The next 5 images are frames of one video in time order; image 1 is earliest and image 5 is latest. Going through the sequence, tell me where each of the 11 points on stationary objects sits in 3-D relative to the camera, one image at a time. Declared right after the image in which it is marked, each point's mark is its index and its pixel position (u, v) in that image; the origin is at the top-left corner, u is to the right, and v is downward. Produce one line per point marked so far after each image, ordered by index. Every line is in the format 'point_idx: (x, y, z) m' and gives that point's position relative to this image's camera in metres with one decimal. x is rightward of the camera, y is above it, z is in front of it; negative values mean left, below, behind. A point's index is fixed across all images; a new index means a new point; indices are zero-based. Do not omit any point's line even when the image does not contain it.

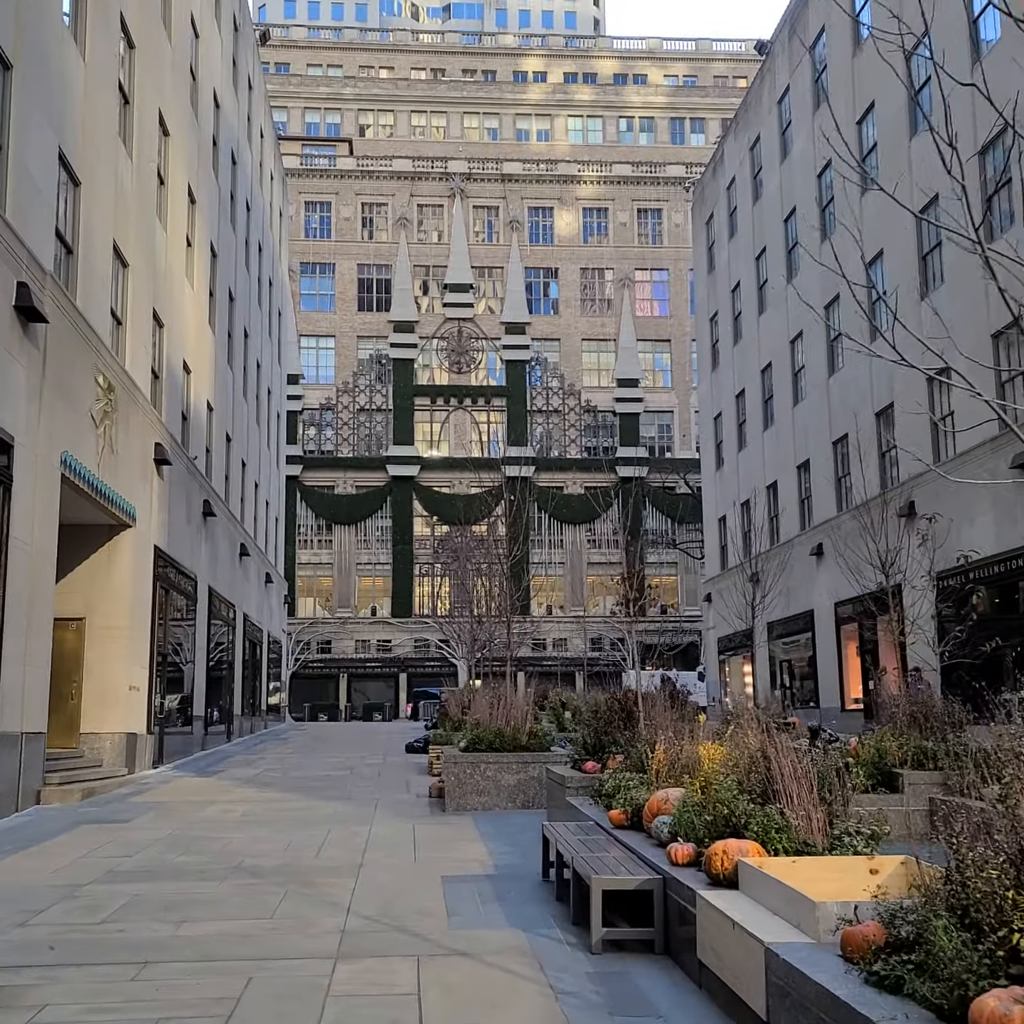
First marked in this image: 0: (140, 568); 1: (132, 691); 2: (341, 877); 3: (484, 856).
0: (-5.7, -0.9, +18.2) m
1: (-5.7, -2.7, +17.6) m
2: (-1.2, -2.6, +8.2) m
3: (-0.2, -2.7, +9.1) m
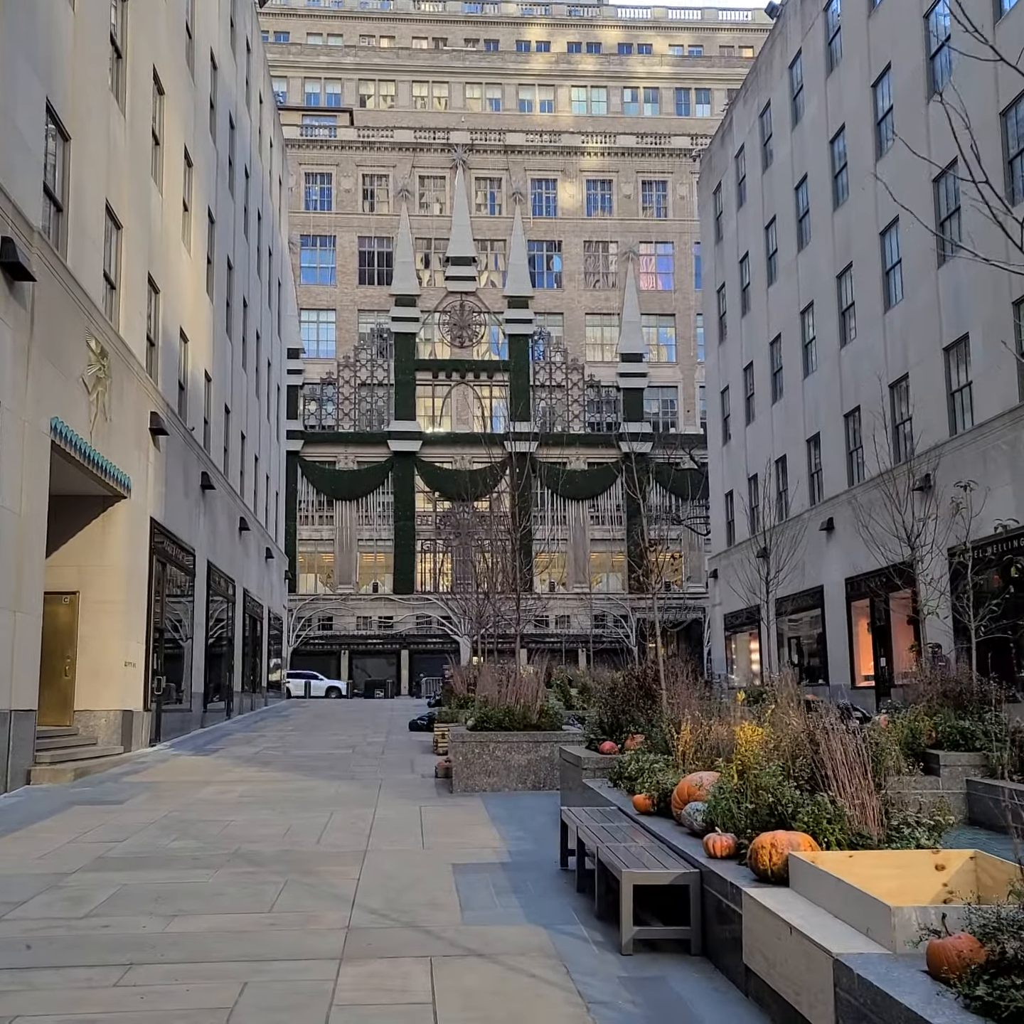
0: (-5.6, -0.4, +17.7) m
1: (-5.6, -2.2, +17.1) m
2: (-1.1, -2.3, +7.7) m
3: (-0.1, -2.4, +8.6) m
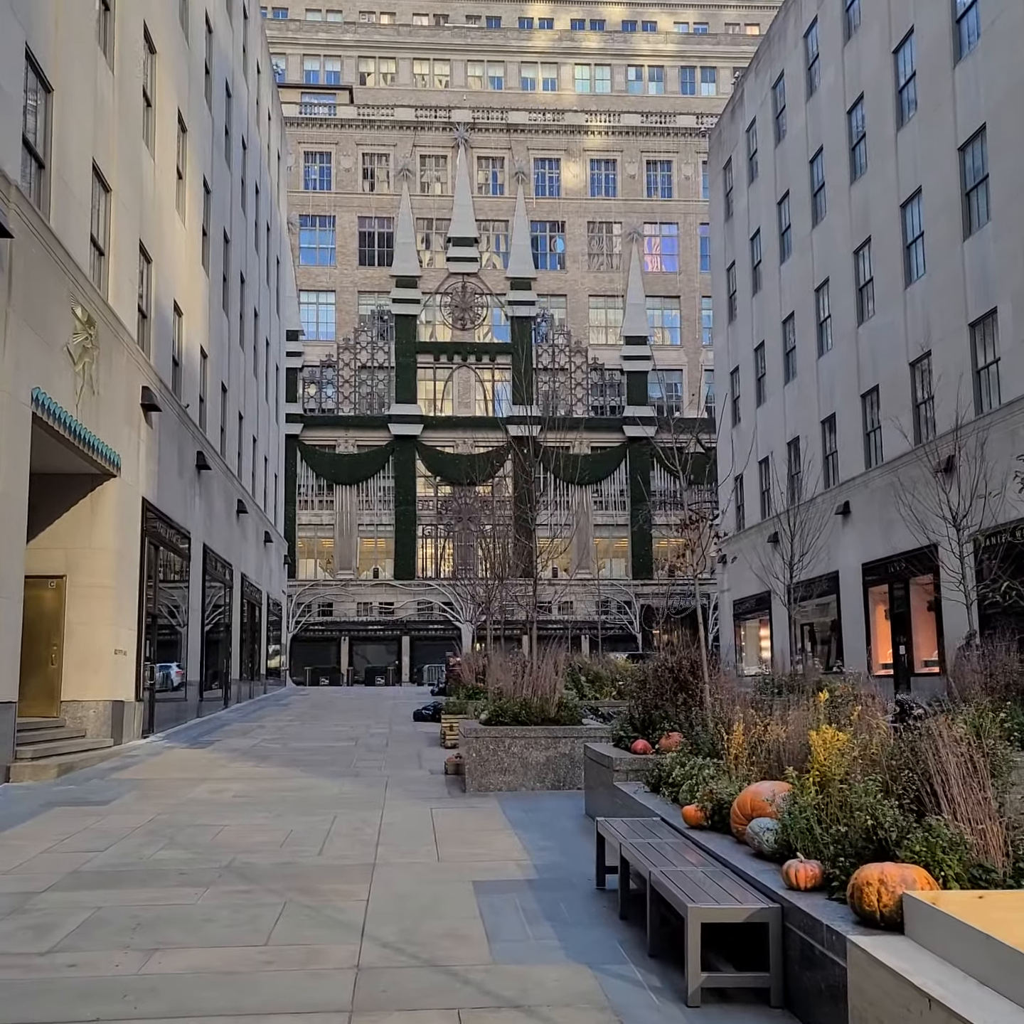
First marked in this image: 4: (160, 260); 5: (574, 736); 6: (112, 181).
0: (-5.5, -0.1, +16.8) m
1: (-5.4, -2.0, +16.2) m
2: (-0.9, -2.1, +6.8) m
3: (+0.1, -2.2, +7.7) m
4: (-6.0, +4.3, +20.0) m
5: (+0.6, -2.1, +11.1) m
6: (-5.6, +4.7, +16.6) m
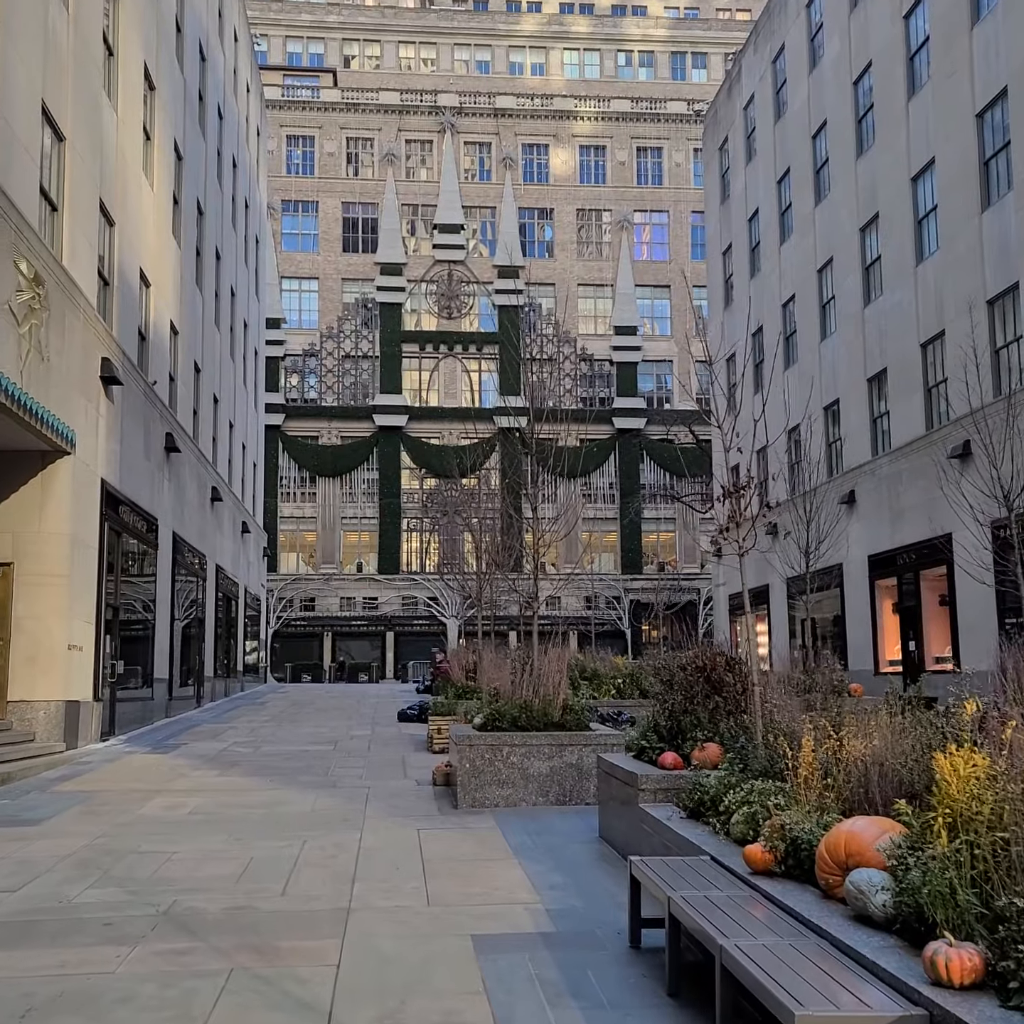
0: (-5.6, +0.1, +15.3) m
1: (-5.5, -1.7, +14.7) m
2: (-0.9, -2.0, +5.4) m
3: (+0.1, -2.0, +6.3) m
4: (-6.1, +4.5, +18.5) m
5: (+0.6, -1.9, +9.7) m
6: (-5.7, +4.9, +15.1) m
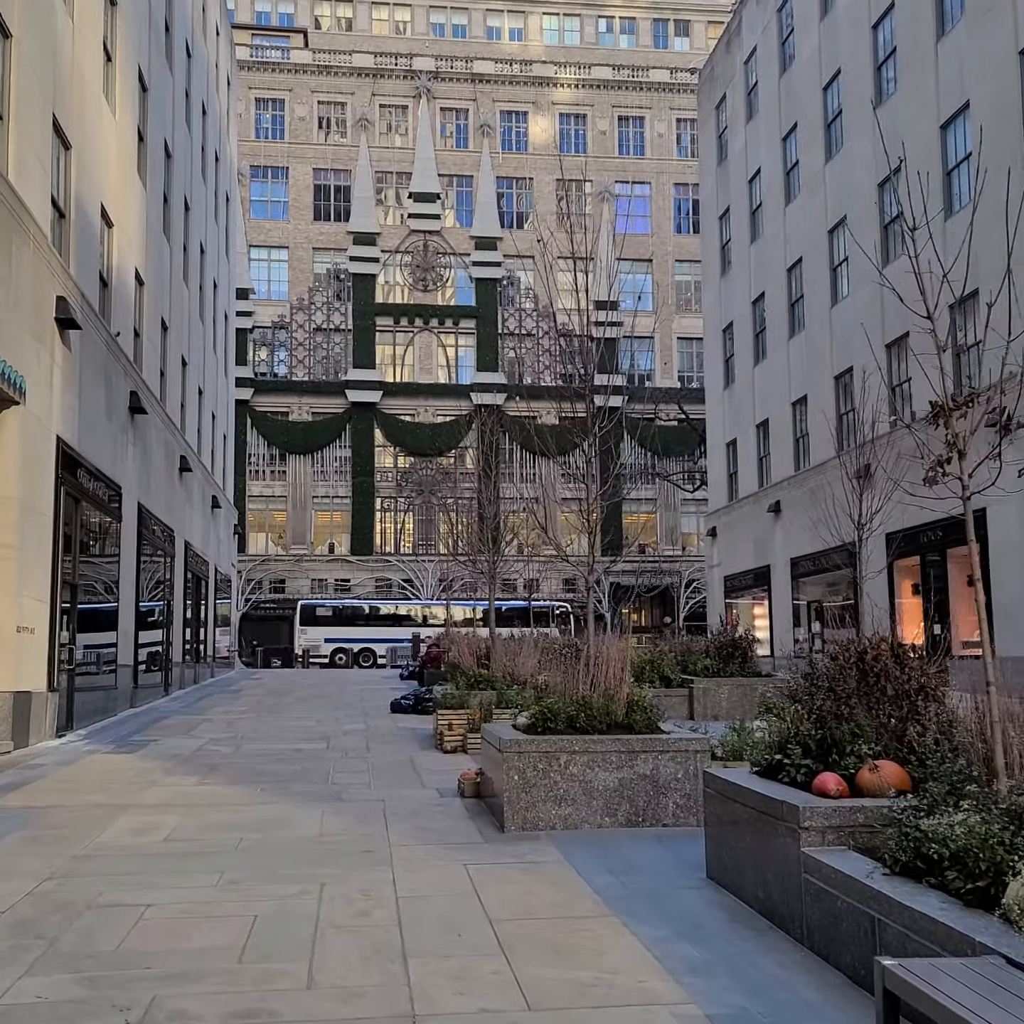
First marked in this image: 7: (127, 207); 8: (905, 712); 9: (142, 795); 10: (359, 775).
0: (-5.3, +0.5, +13.2) m
1: (-5.3, -1.3, +12.6) m
2: (-0.4, -1.7, +3.4) m
3: (+0.6, -1.7, +4.4) m
4: (-5.9, +5.0, +16.3) m
5: (+1.0, -1.6, +7.7) m
6: (-5.5, +5.3, +12.9) m
7: (-6.4, +5.1, +19.5) m
8: (+1.9, -1.0, +5.8) m
9: (-3.0, -2.3, +9.5) m
10: (-1.4, -2.4, +10.5) m
